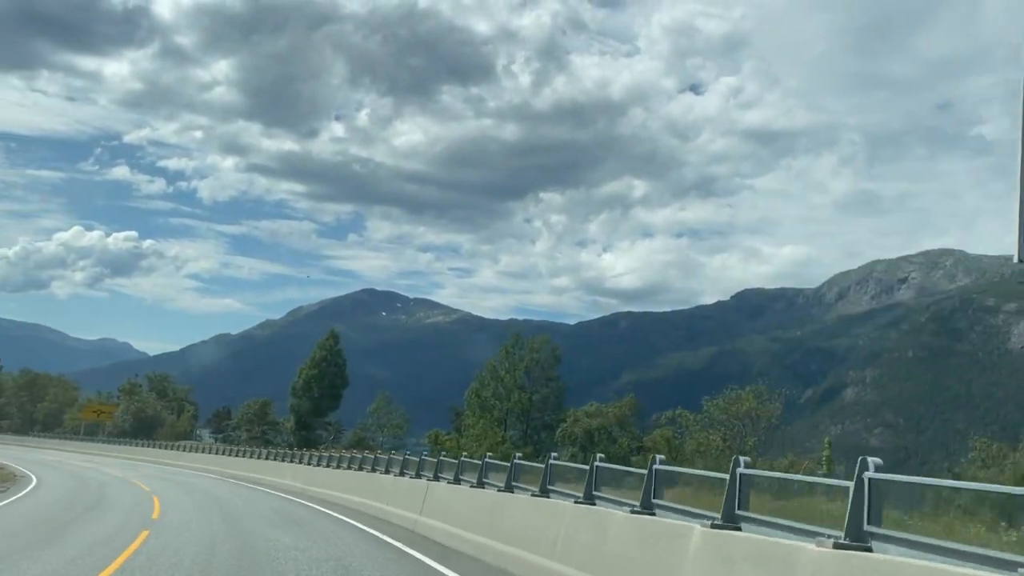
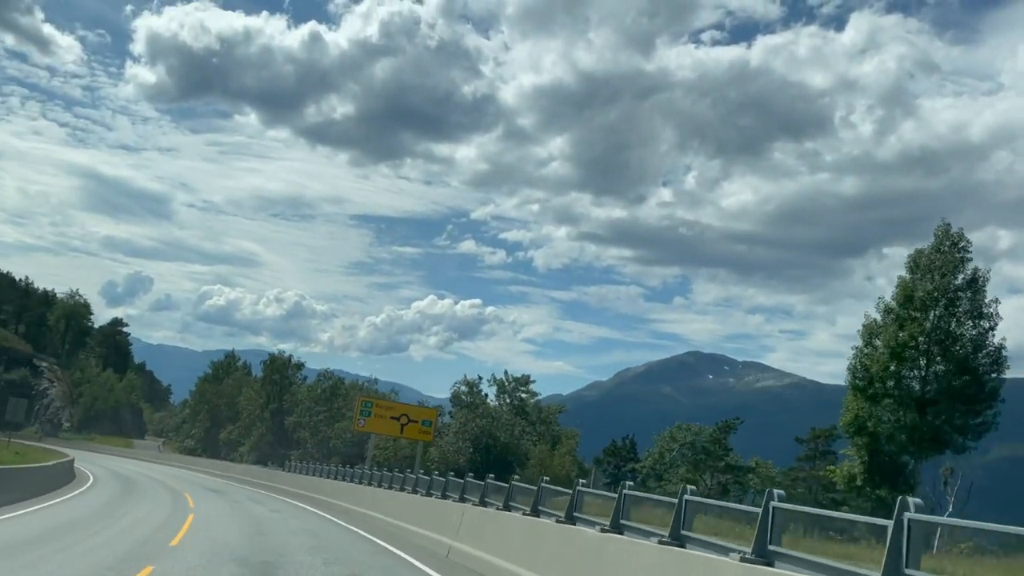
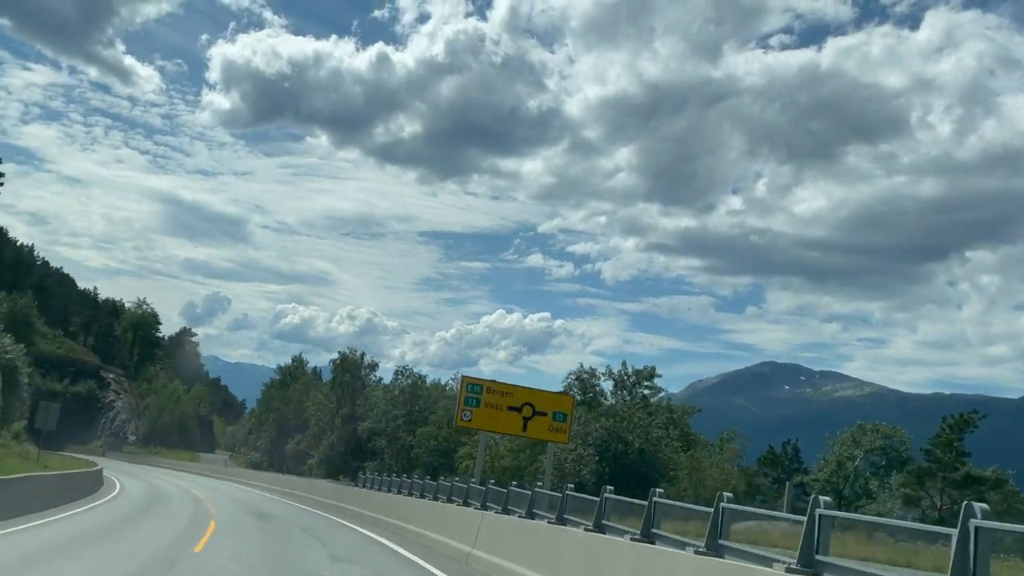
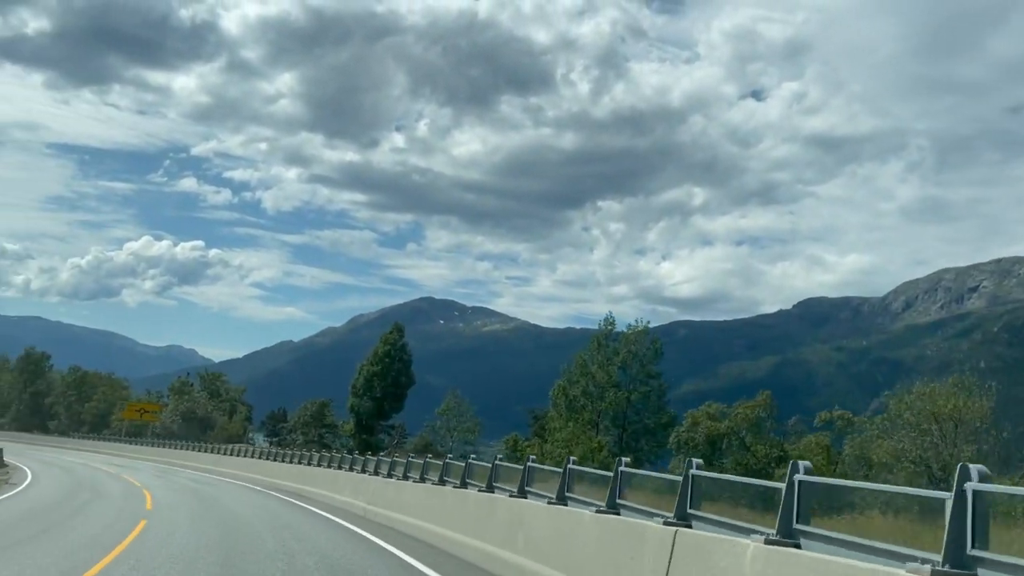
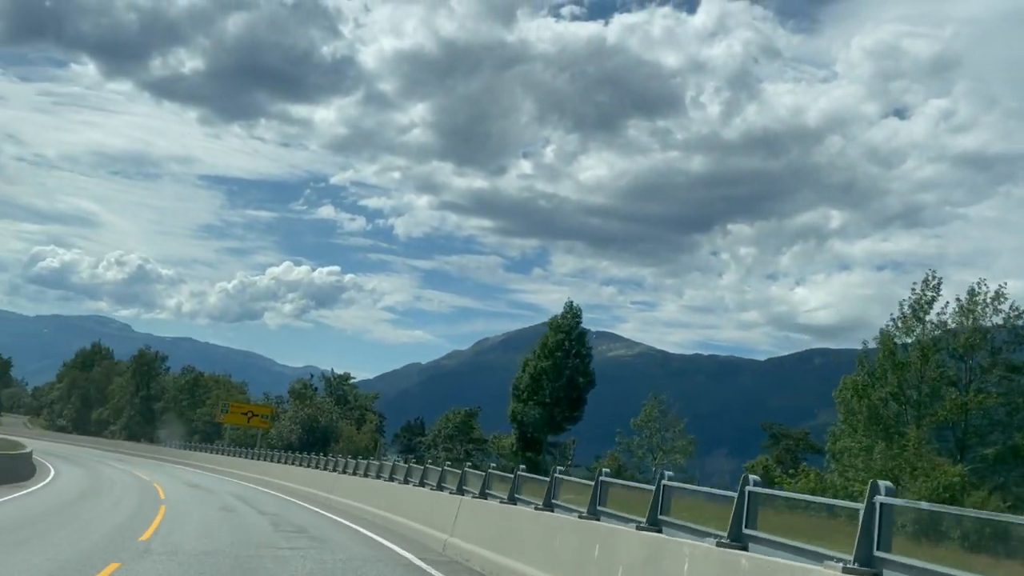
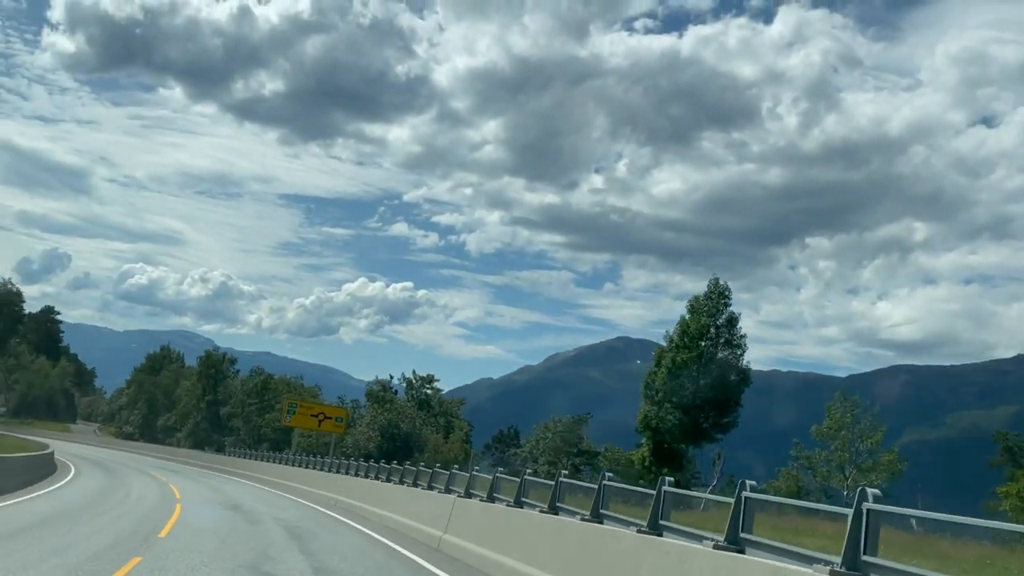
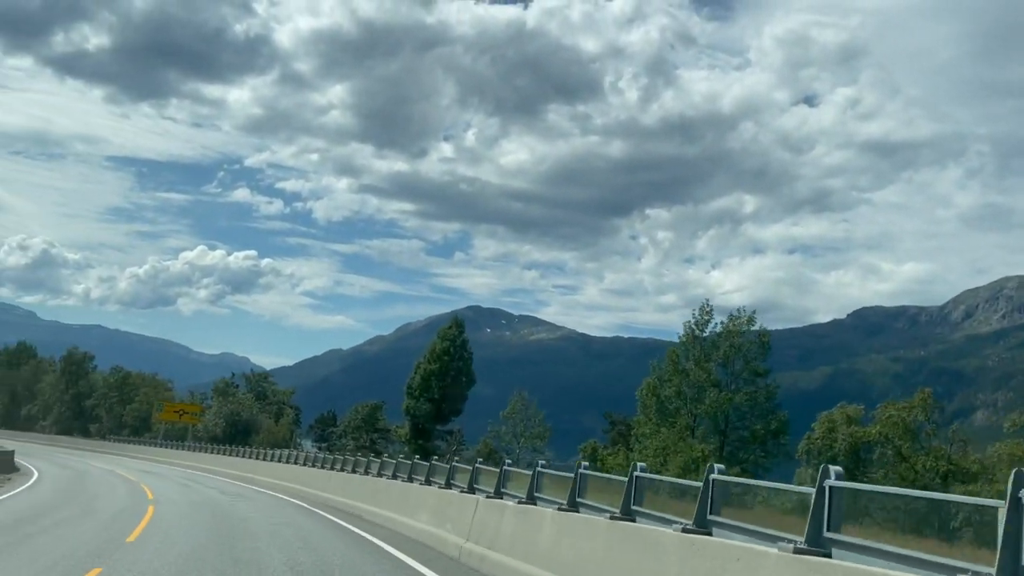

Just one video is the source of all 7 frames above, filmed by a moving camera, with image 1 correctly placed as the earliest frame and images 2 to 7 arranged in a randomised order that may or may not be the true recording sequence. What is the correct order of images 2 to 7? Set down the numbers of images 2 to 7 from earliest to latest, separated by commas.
4, 7, 5, 6, 2, 3
